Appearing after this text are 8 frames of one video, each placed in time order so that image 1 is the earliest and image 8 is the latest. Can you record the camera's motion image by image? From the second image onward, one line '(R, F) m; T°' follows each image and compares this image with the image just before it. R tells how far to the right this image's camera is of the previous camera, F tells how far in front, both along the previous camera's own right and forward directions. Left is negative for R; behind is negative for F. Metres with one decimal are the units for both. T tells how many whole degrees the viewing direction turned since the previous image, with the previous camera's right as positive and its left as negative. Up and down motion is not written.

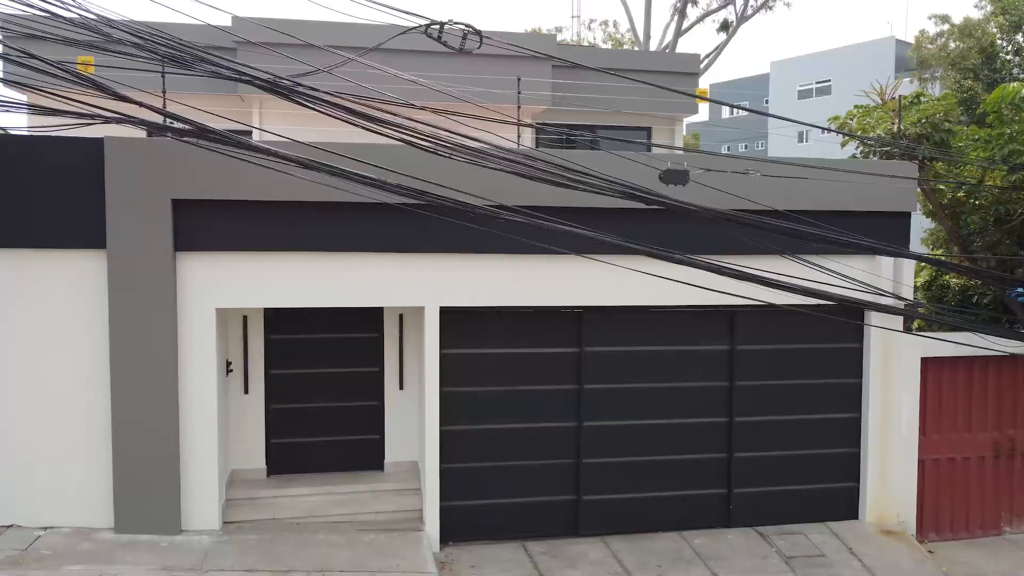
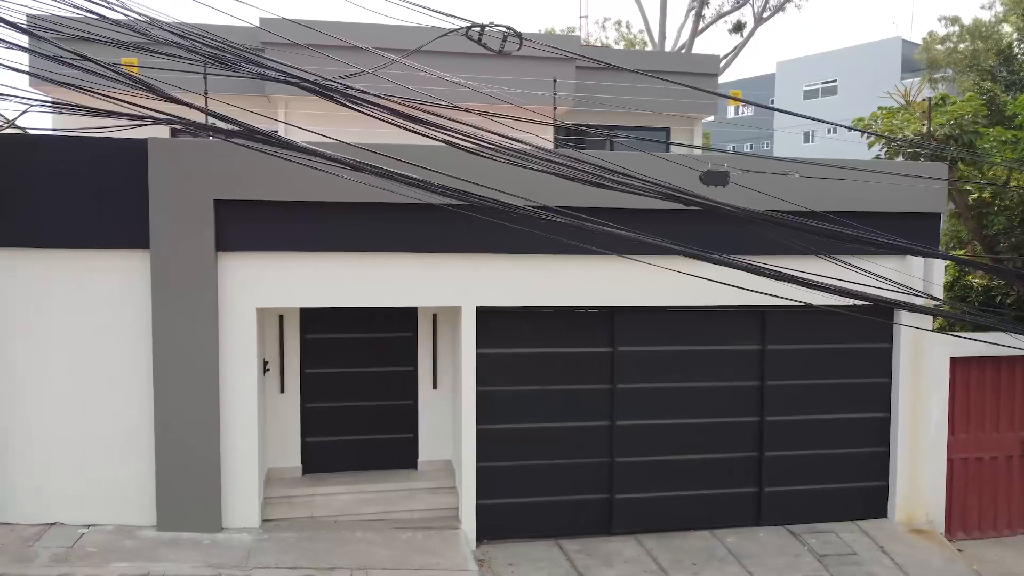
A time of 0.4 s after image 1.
(-0.4, -0.1) m; 0°
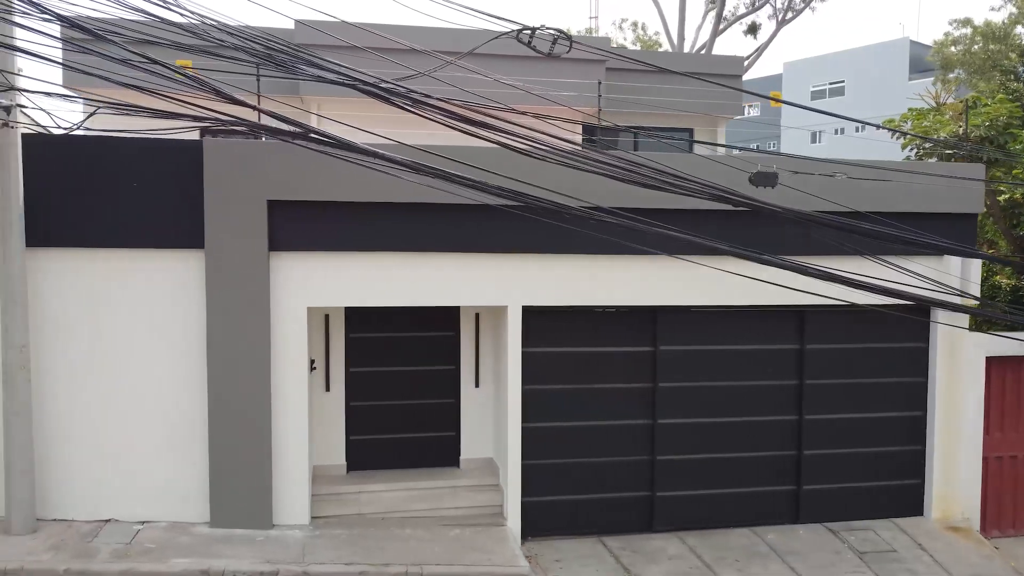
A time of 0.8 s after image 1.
(-0.5, -0.1) m; 0°
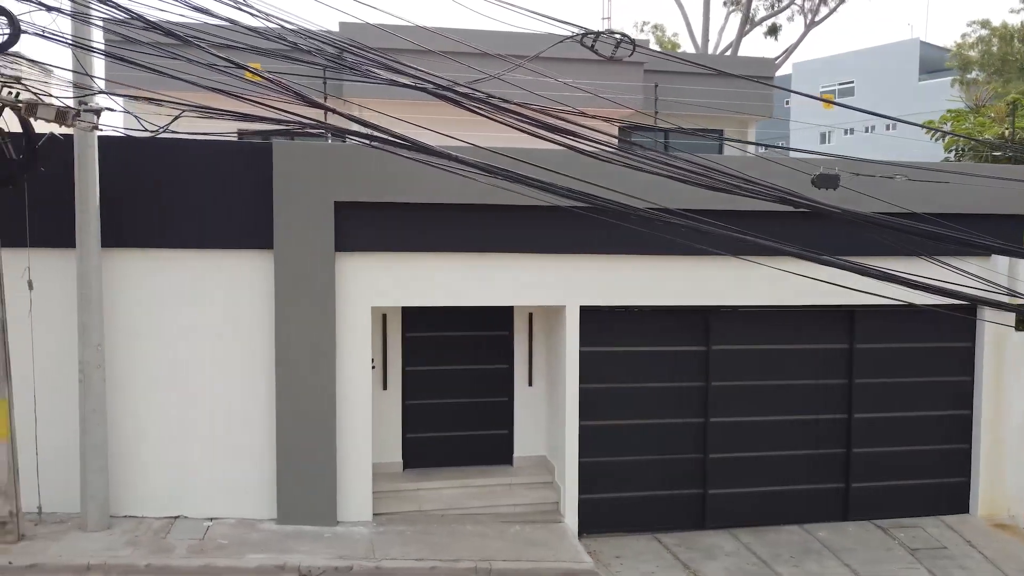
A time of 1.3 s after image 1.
(-0.7, -0.1) m; 0°
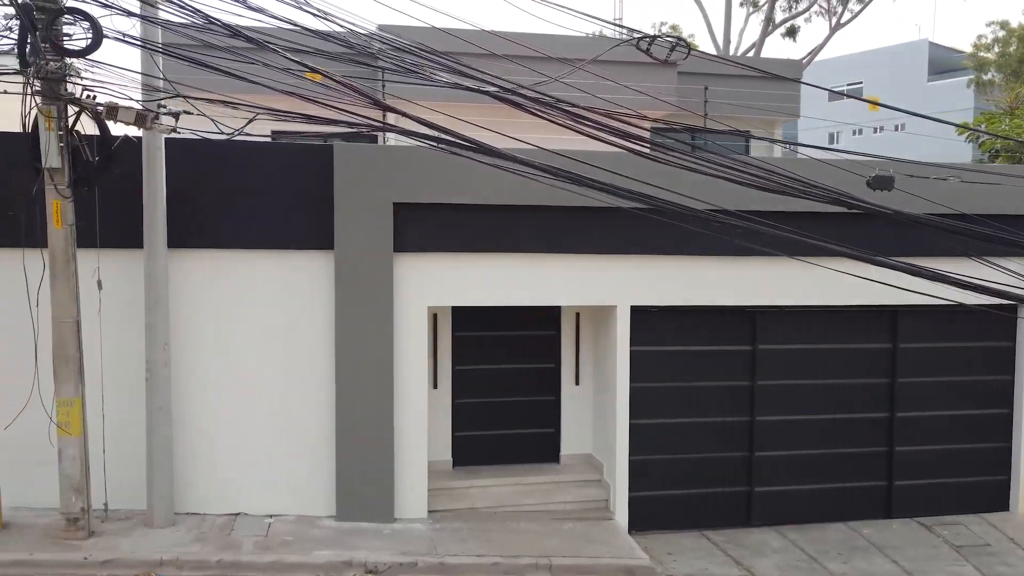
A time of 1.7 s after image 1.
(-0.6, -0.1) m; 0°
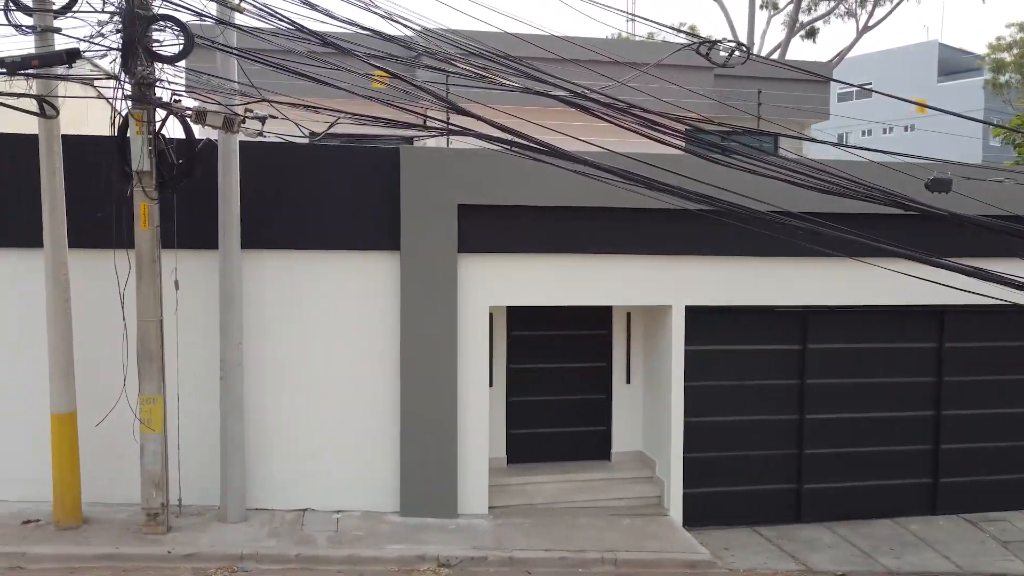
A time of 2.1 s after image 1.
(-0.7, -0.2) m; 0°
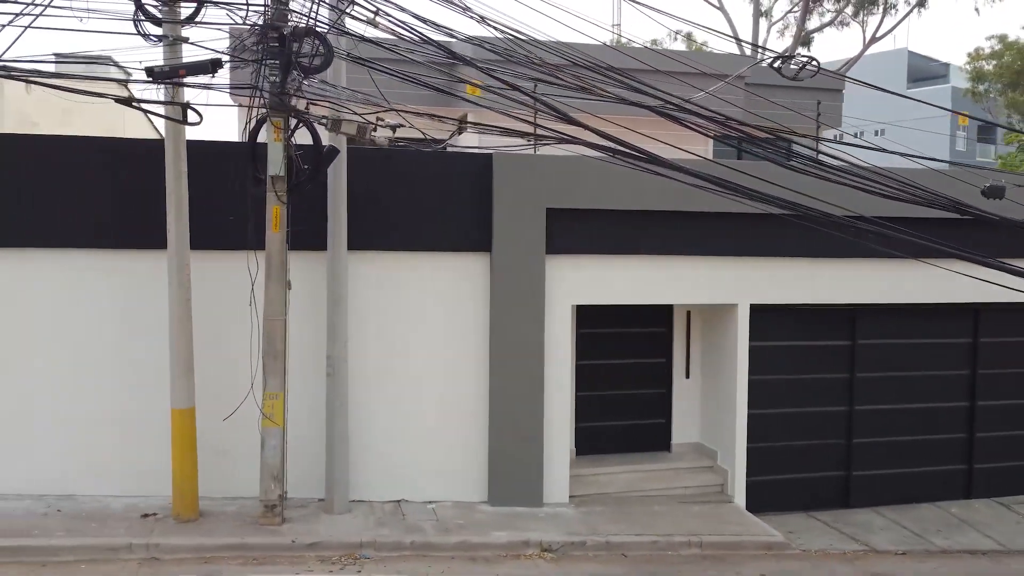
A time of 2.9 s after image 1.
(-1.5, -0.4) m; +3°
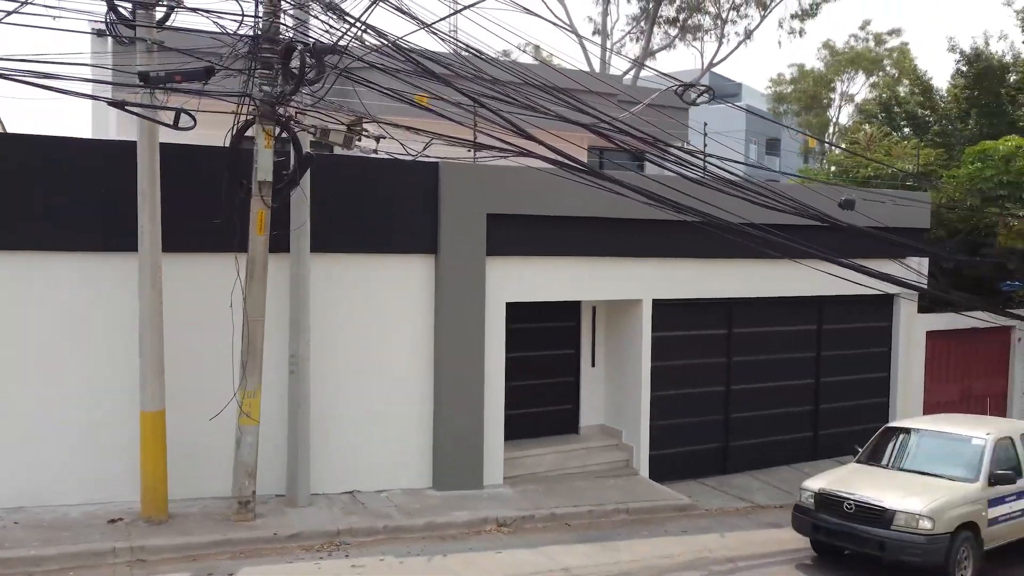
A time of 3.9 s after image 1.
(-1.7, -0.6) m; +14°
